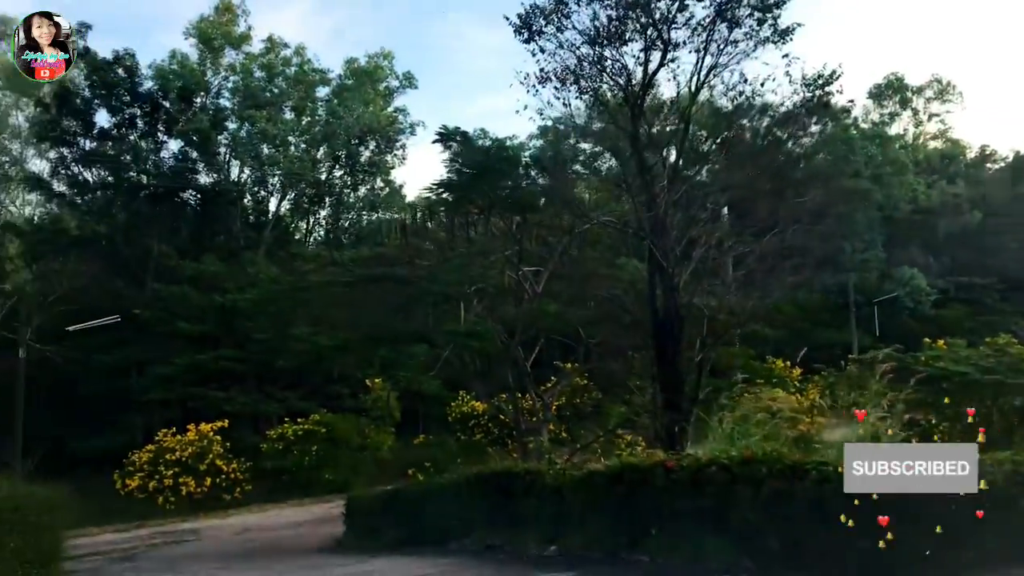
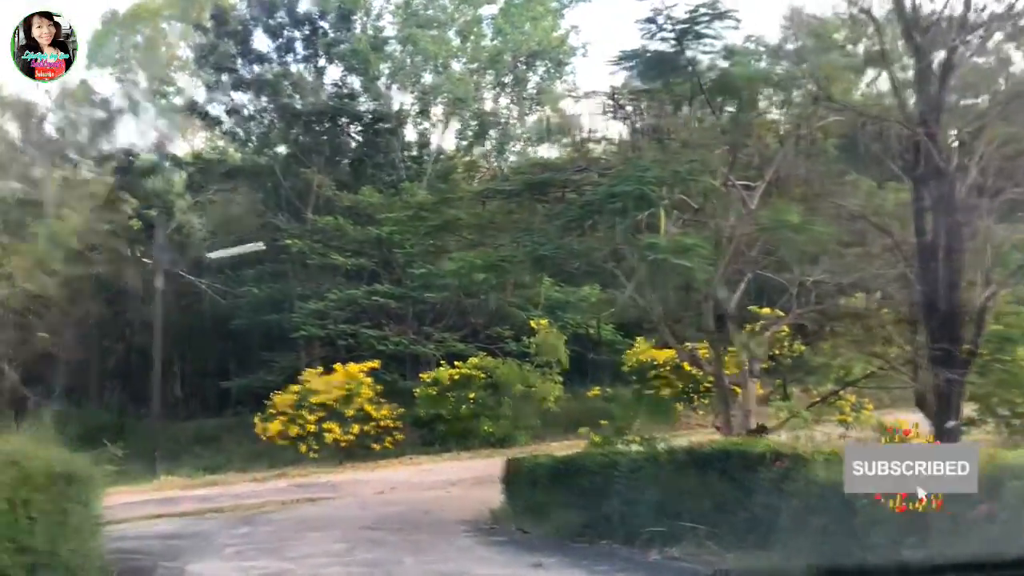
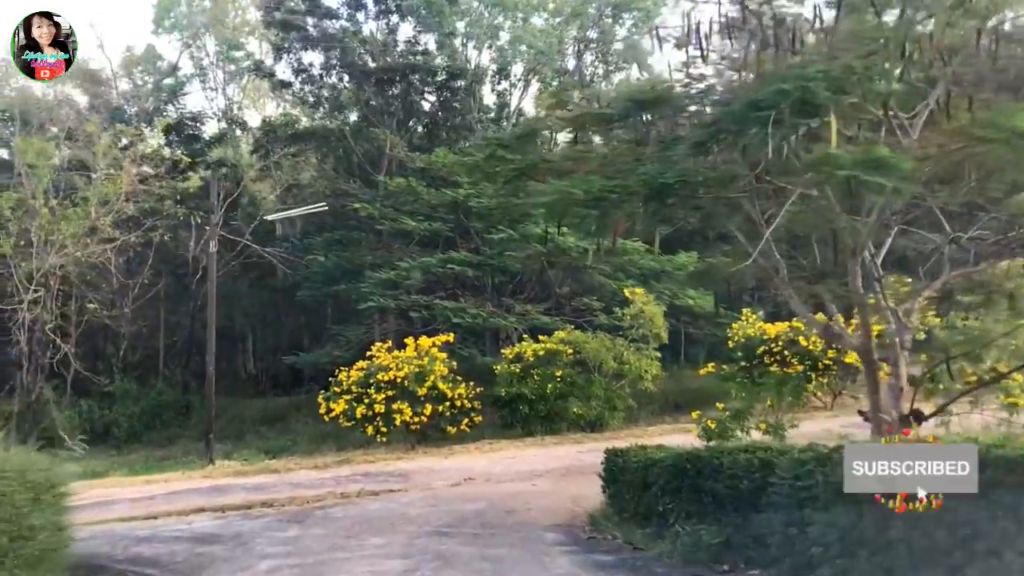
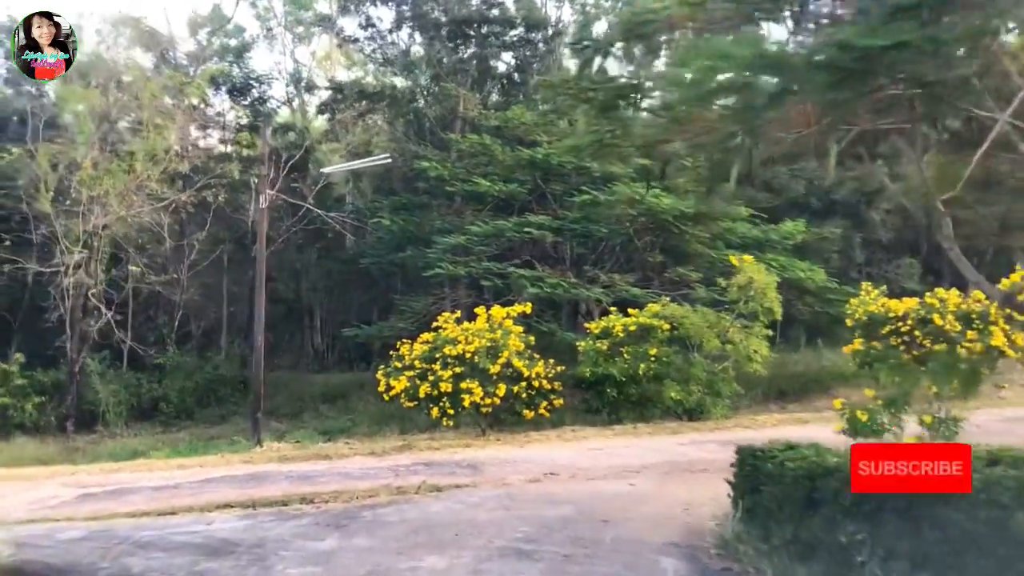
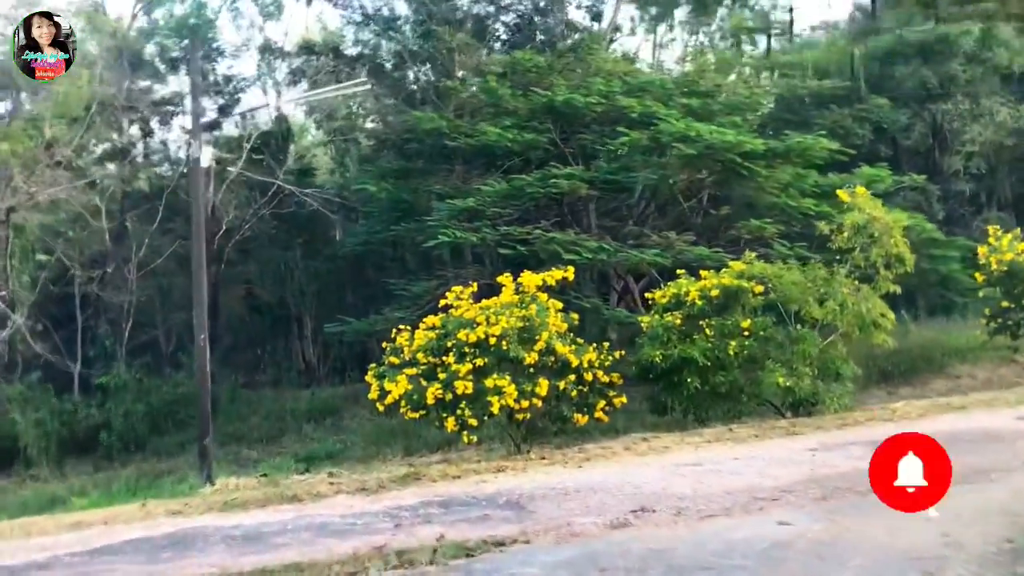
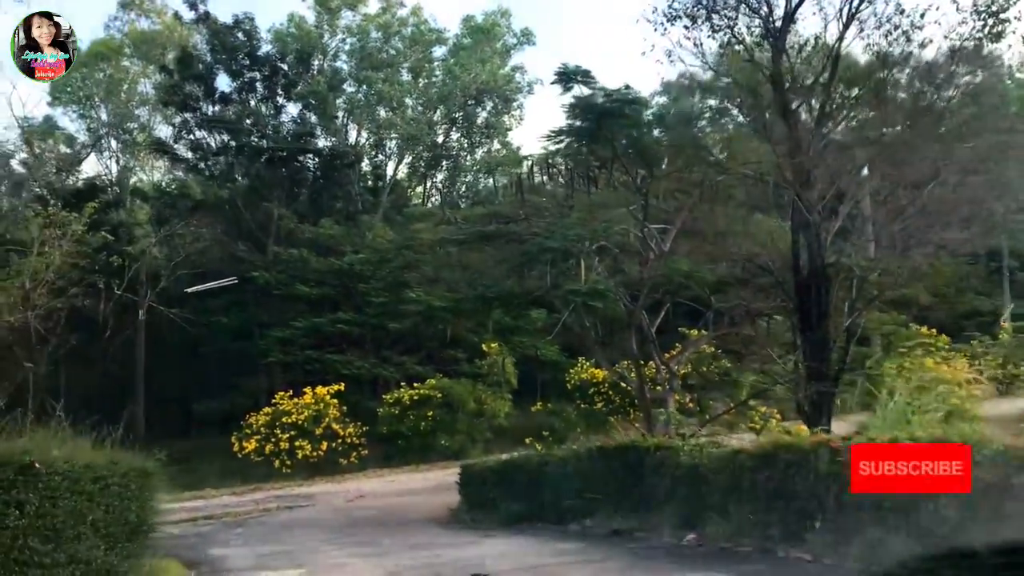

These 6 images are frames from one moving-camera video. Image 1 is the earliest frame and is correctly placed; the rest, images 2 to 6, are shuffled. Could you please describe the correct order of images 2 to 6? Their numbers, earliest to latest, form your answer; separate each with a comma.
6, 2, 3, 4, 5
